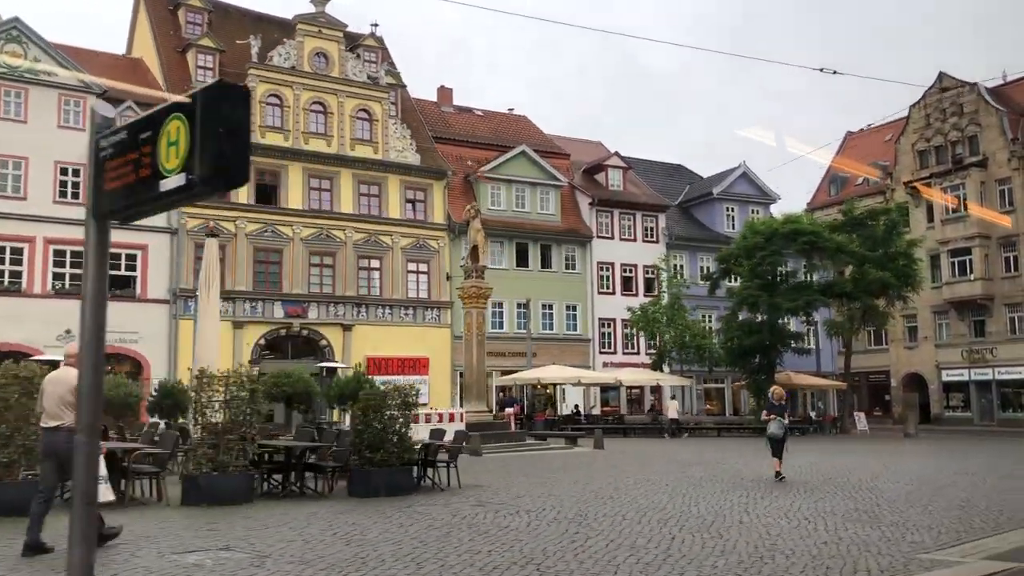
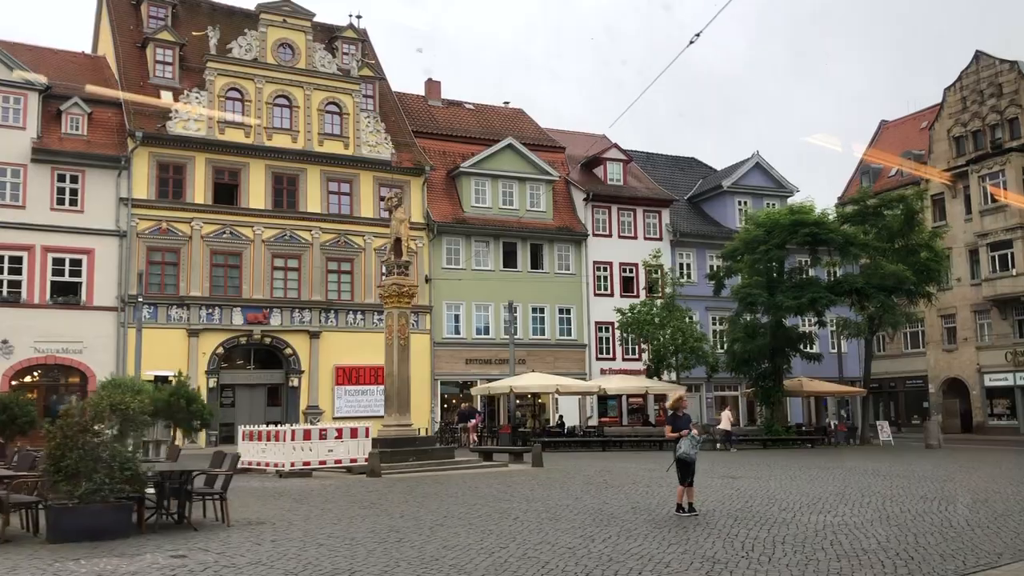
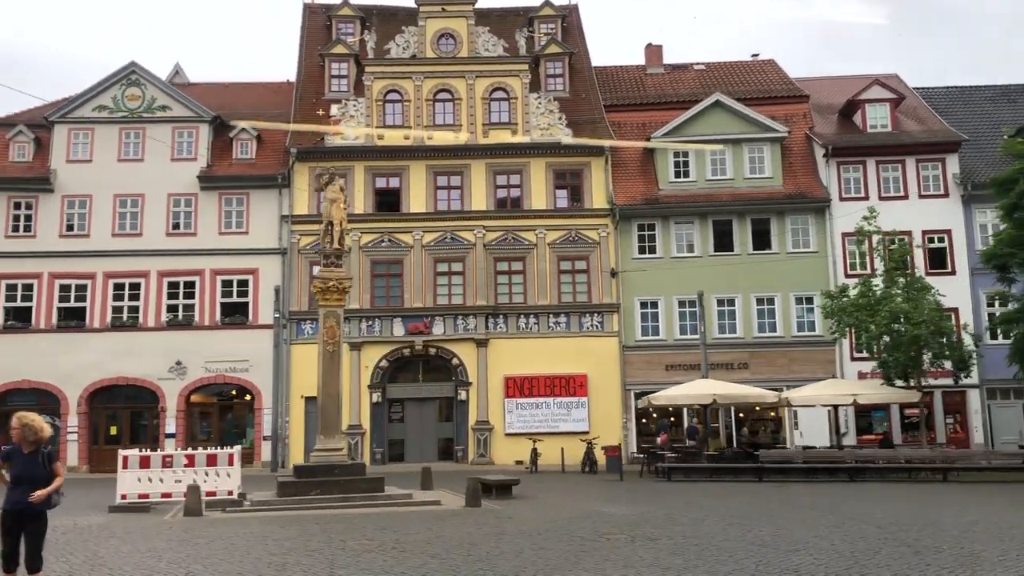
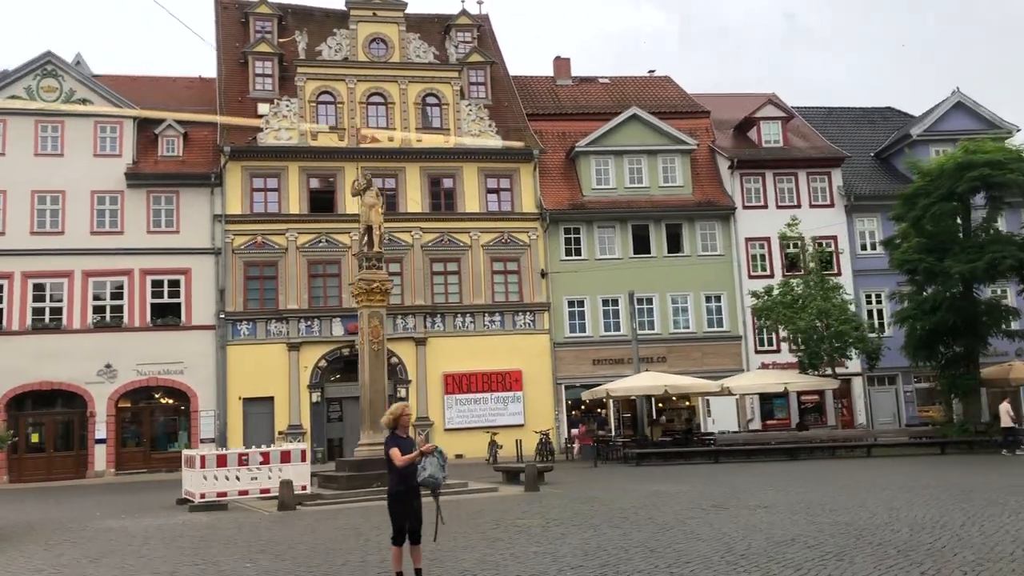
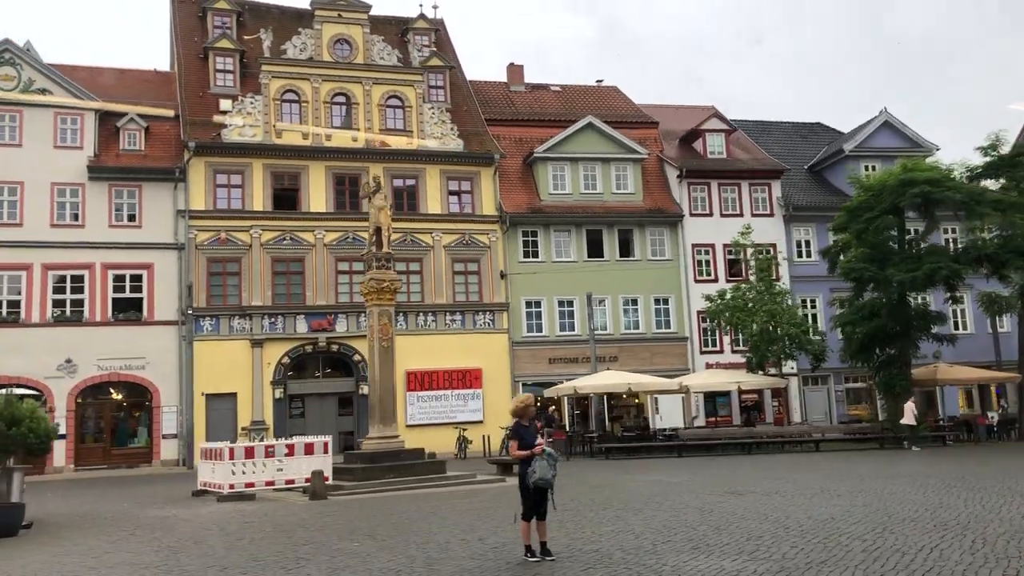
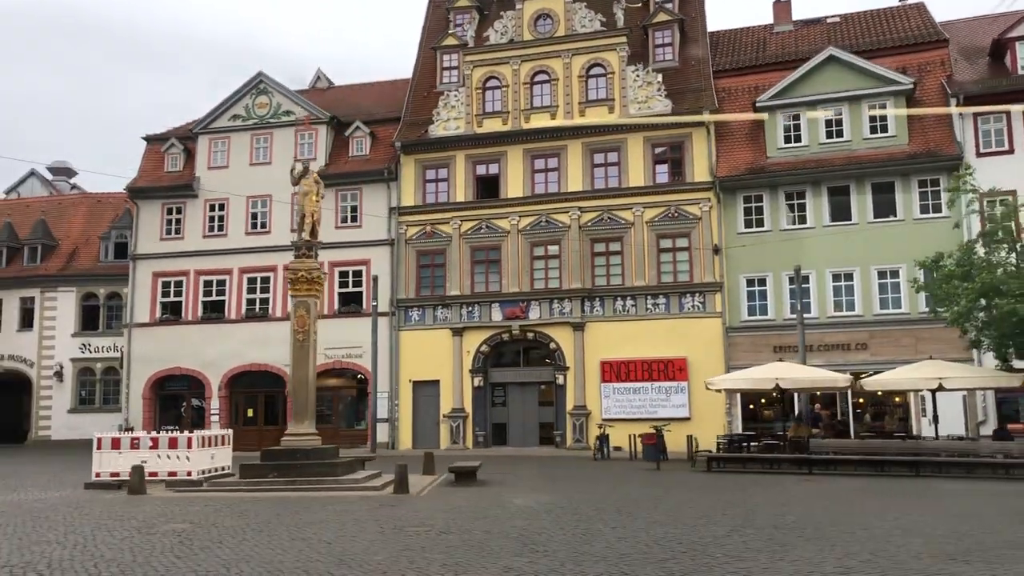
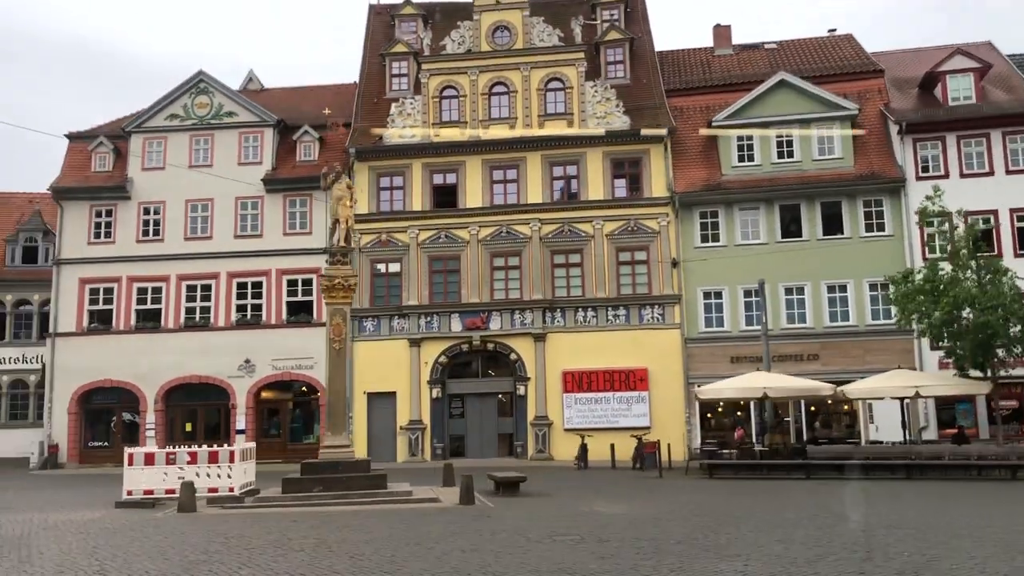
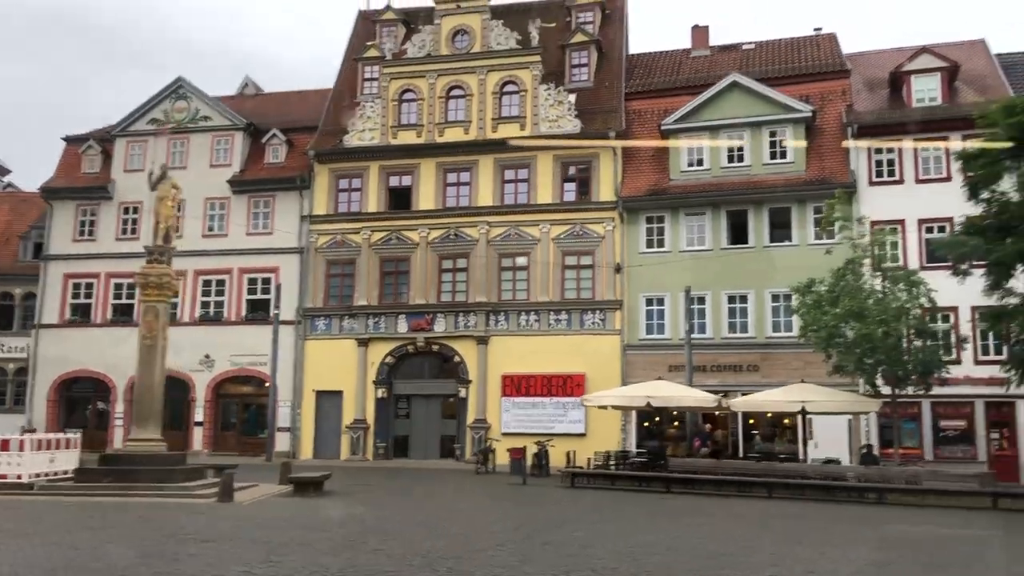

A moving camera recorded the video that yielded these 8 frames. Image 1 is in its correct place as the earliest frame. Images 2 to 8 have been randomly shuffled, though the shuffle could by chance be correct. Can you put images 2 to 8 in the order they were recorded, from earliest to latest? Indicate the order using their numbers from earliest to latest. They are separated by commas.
2, 5, 4, 3, 7, 6, 8
